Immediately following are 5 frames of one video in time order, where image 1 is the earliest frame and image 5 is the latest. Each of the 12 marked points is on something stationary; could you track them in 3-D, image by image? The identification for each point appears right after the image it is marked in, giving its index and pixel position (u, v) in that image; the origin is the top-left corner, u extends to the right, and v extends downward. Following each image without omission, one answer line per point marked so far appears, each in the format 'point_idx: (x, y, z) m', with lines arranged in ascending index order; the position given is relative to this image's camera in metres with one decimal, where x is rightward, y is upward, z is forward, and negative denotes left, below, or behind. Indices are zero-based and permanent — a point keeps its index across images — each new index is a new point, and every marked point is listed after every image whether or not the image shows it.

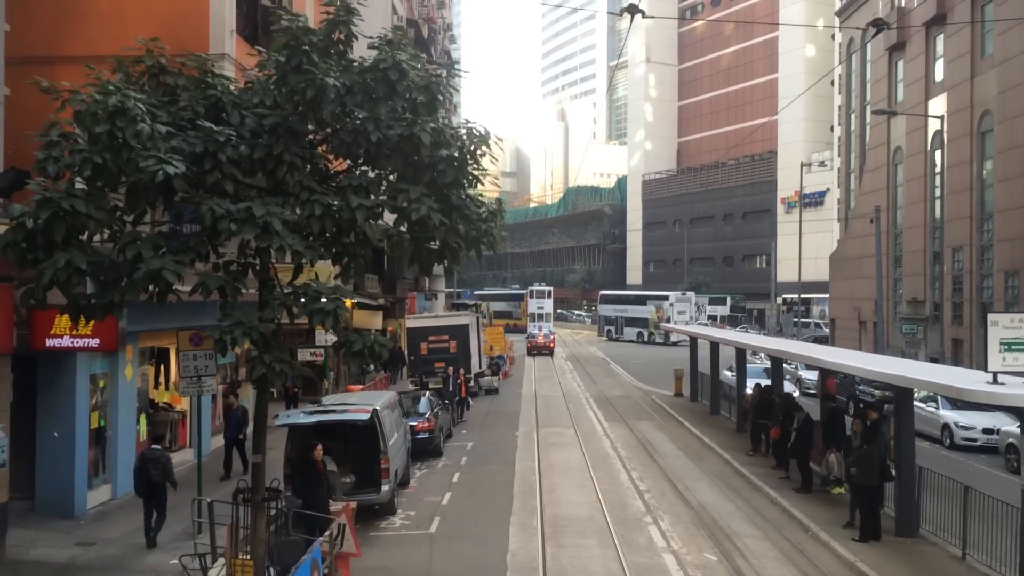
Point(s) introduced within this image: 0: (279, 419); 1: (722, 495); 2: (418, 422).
0: (-3.1, -1.8, +11.4) m
1: (+3.3, -3.3, +13.7) m
2: (-1.8, -2.7, +17.0) m
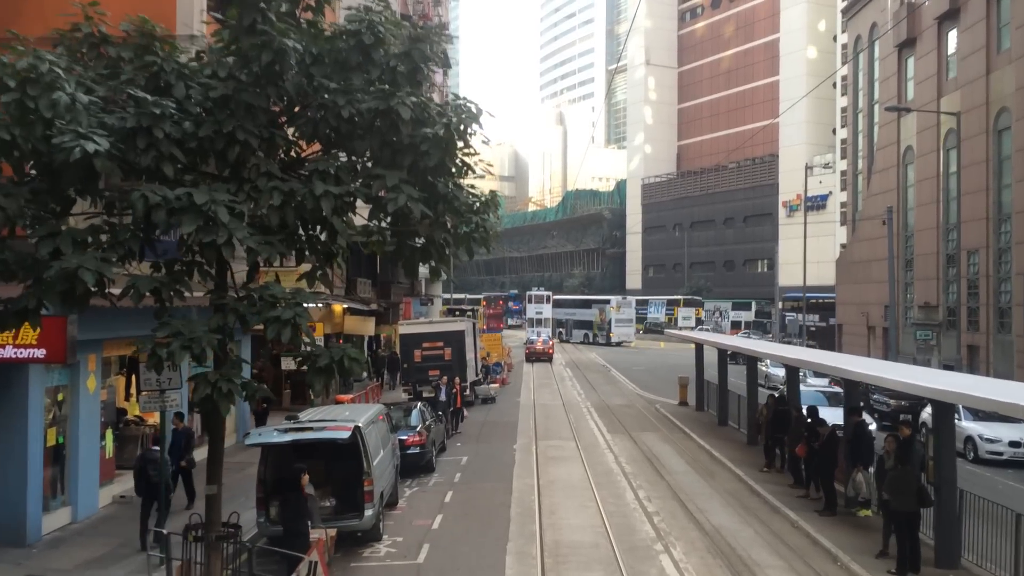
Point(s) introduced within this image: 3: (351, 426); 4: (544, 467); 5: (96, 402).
0: (-3.1, -1.8, +10.3) m
1: (+3.3, -3.3, +12.6) m
2: (-1.9, -2.7, +15.9) m
3: (-2.0, -1.7, +10.7) m
4: (+0.6, -3.4, +16.5) m
5: (-6.3, -1.7, +13.1) m
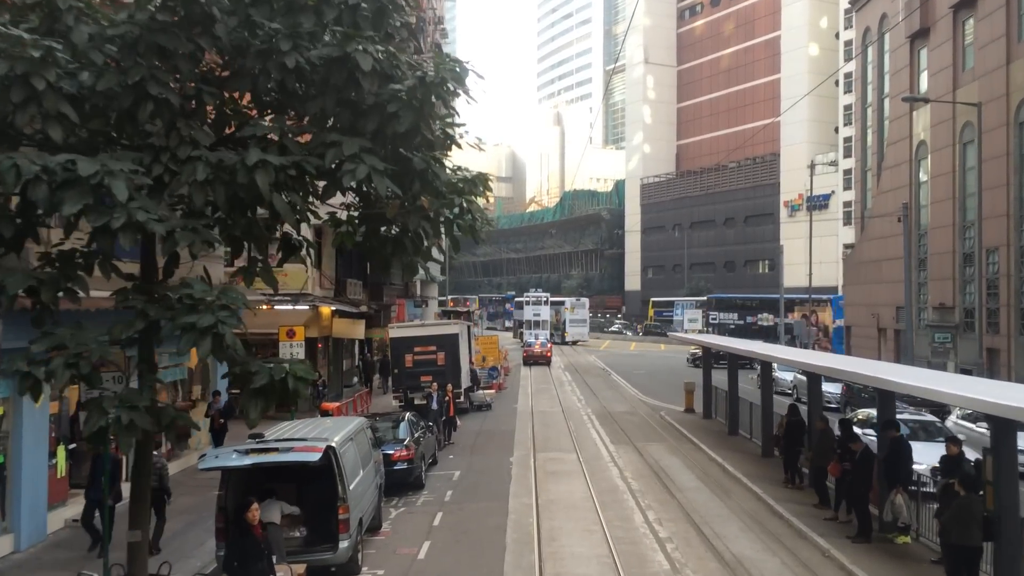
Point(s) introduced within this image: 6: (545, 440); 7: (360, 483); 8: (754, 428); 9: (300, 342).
0: (-3.2, -1.8, +9.0) m
1: (+3.2, -3.3, +11.2) m
2: (-2.0, -2.7, +14.5) m
3: (-2.1, -1.7, +9.4) m
4: (+0.5, -3.4, +15.2) m
5: (-6.4, -1.8, +11.8) m
6: (+0.8, -3.5, +19.7) m
7: (-1.9, -2.5, +11.1) m
8: (+5.4, -3.1, +19.3) m
9: (-4.1, -1.1, +16.6) m
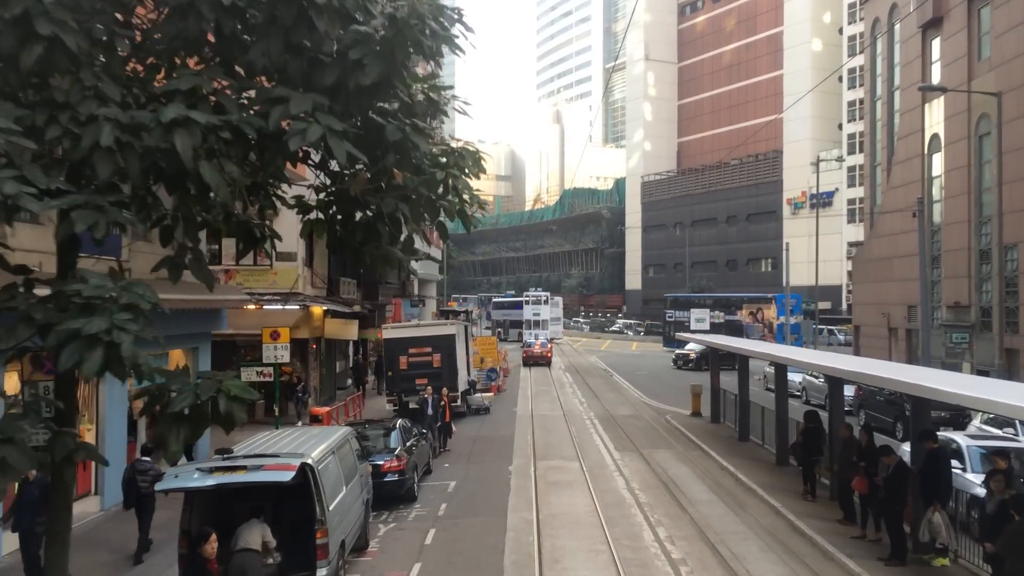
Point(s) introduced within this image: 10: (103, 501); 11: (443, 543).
0: (-3.2, -1.8, +7.9) m
1: (+3.2, -3.3, +10.2) m
2: (-2.0, -2.7, +13.5) m
3: (-2.1, -1.7, +8.4) m
4: (+0.5, -3.4, +14.2) m
5: (-6.4, -1.7, +10.7) m
6: (+0.7, -3.4, +18.7) m
7: (-2.0, -2.5, +10.1) m
8: (+5.4, -3.1, +18.2) m
9: (-4.1, -1.0, +15.5) m
10: (-6.3, -3.3, +13.2) m
11: (-0.9, -3.4, +11.6) m
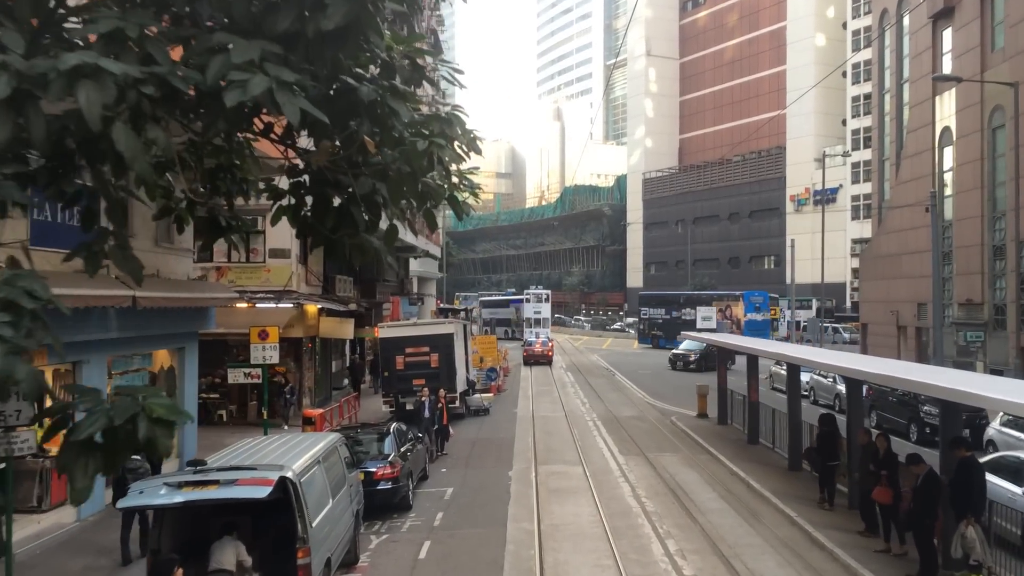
0: (-3.2, -1.7, +7.2) m
1: (+3.2, -3.3, +9.5) m
2: (-2.0, -2.7, +12.8) m
3: (-2.1, -1.7, +7.6) m
4: (+0.5, -3.3, +13.5) m
5: (-6.4, -1.7, +10.0) m
6: (+0.7, -3.4, +18.0) m
7: (-2.0, -2.4, +9.3) m
8: (+5.4, -3.0, +17.5) m
9: (-4.1, -1.0, +14.8) m
10: (-6.3, -3.2, +12.5) m
11: (-0.9, -3.4, +10.9) m
